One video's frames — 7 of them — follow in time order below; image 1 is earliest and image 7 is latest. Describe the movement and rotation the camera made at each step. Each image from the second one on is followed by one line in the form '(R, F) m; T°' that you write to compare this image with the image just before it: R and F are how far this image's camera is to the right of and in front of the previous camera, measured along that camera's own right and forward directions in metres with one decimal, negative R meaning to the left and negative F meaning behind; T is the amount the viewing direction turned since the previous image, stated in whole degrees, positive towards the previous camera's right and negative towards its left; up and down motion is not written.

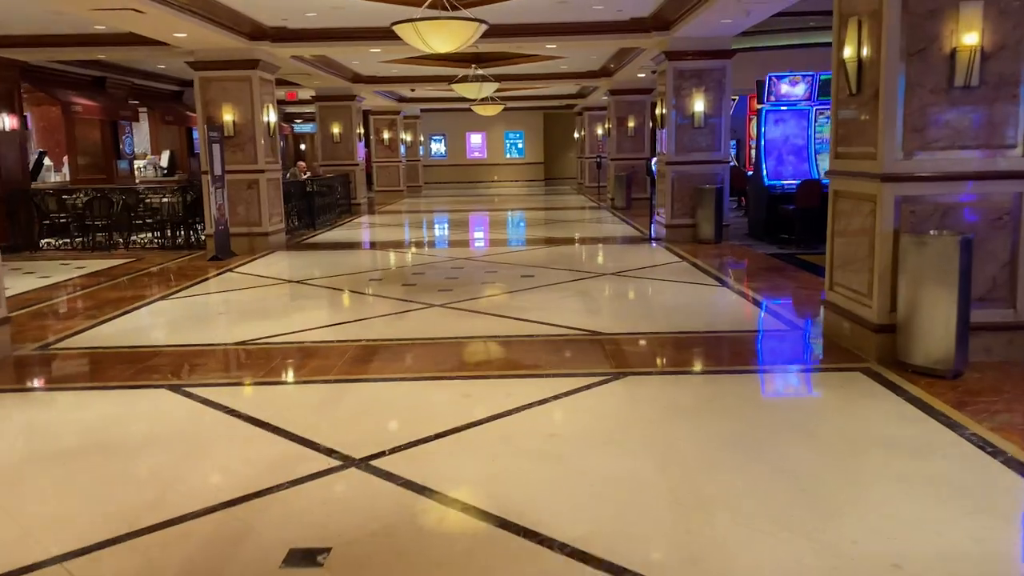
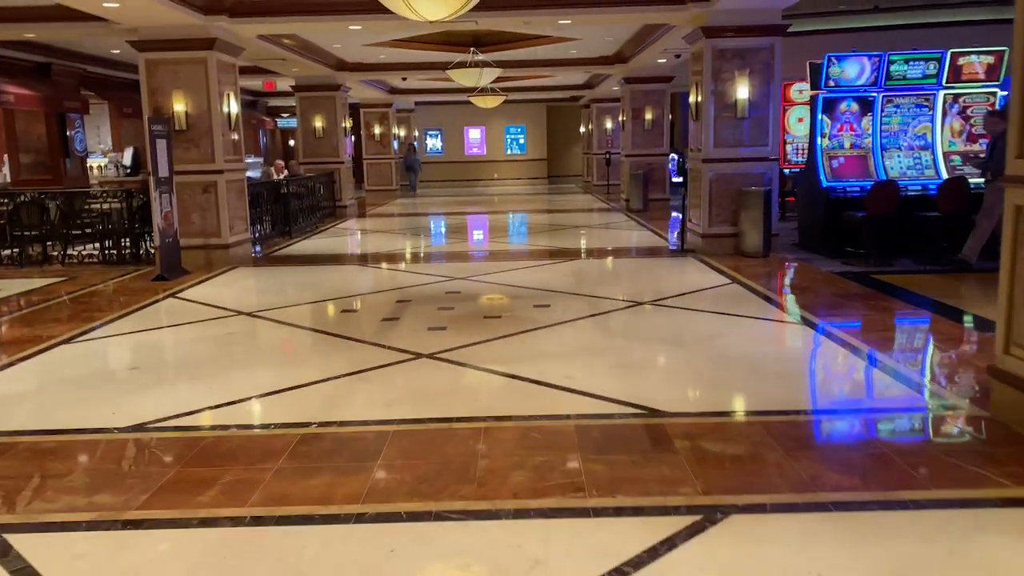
(-0.1, +1.6) m; 0°
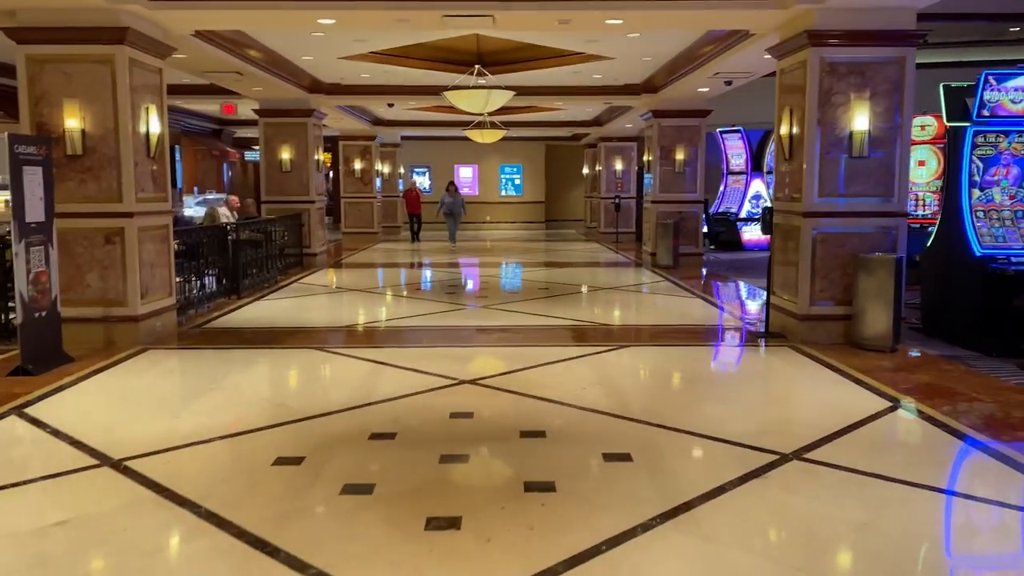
(-0.3, +2.5) m; +1°
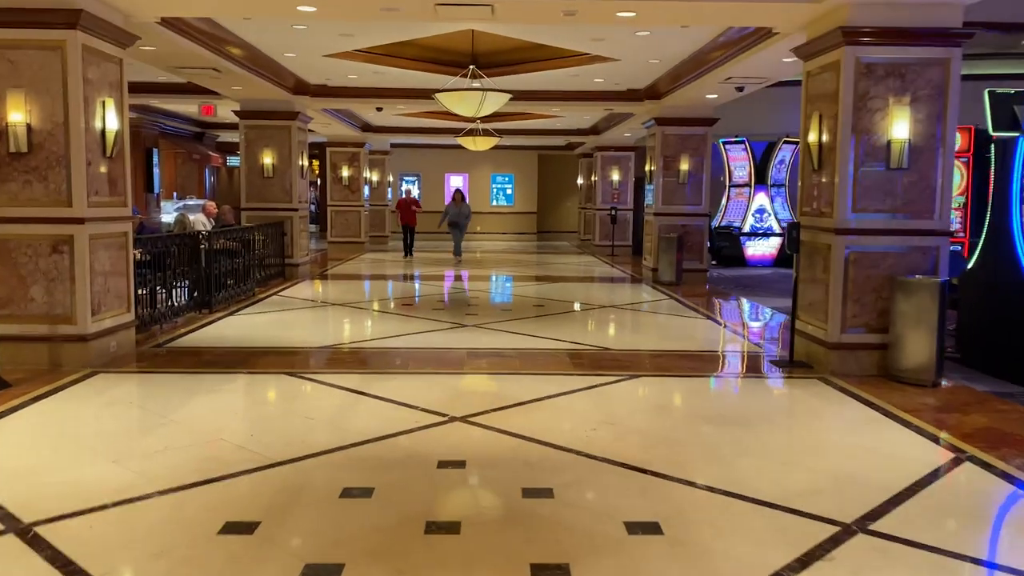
(-0.1, +0.7) m; +1°
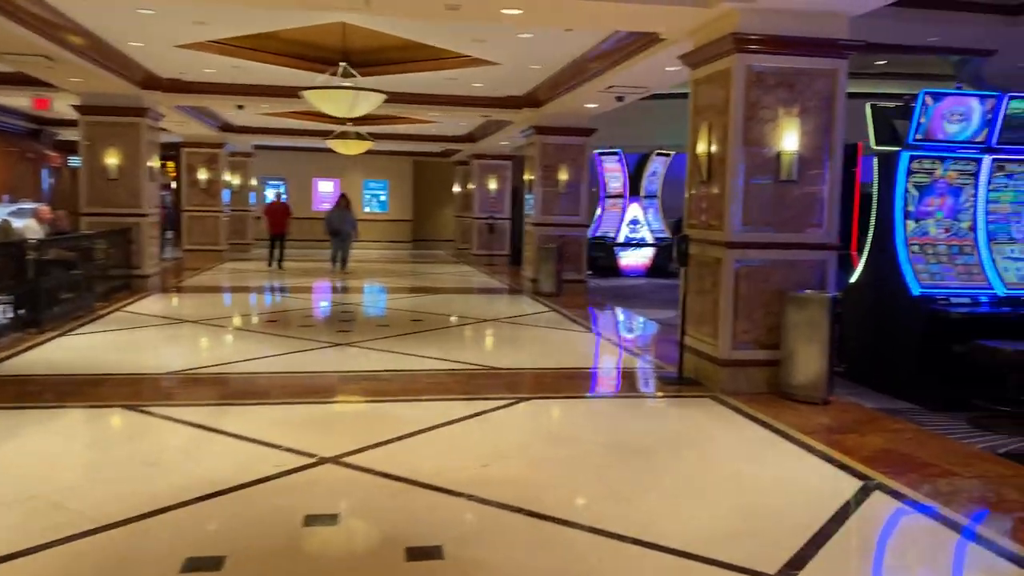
(0.0, +0.5) m; +9°
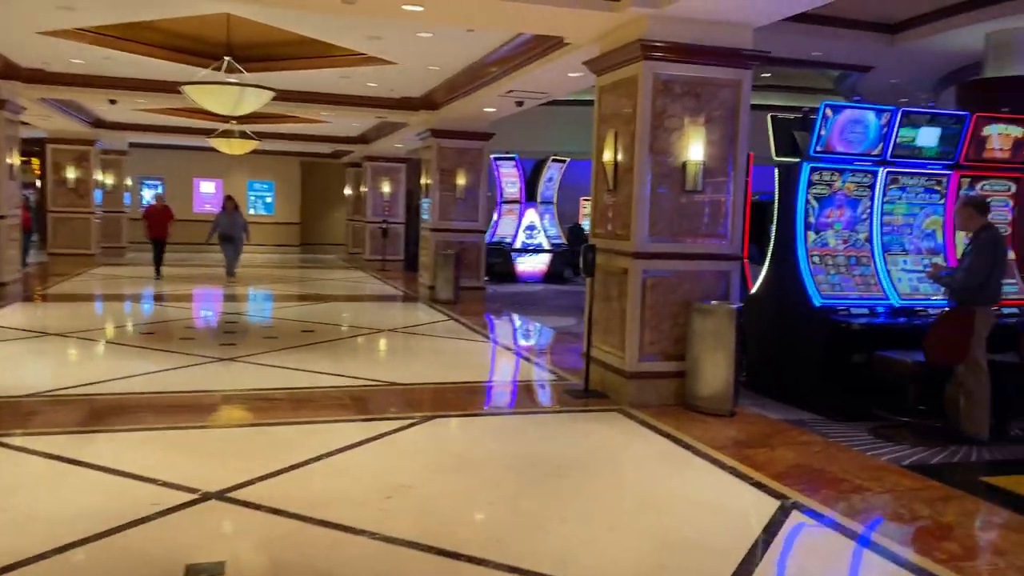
(-0.1, +0.2) m; +7°
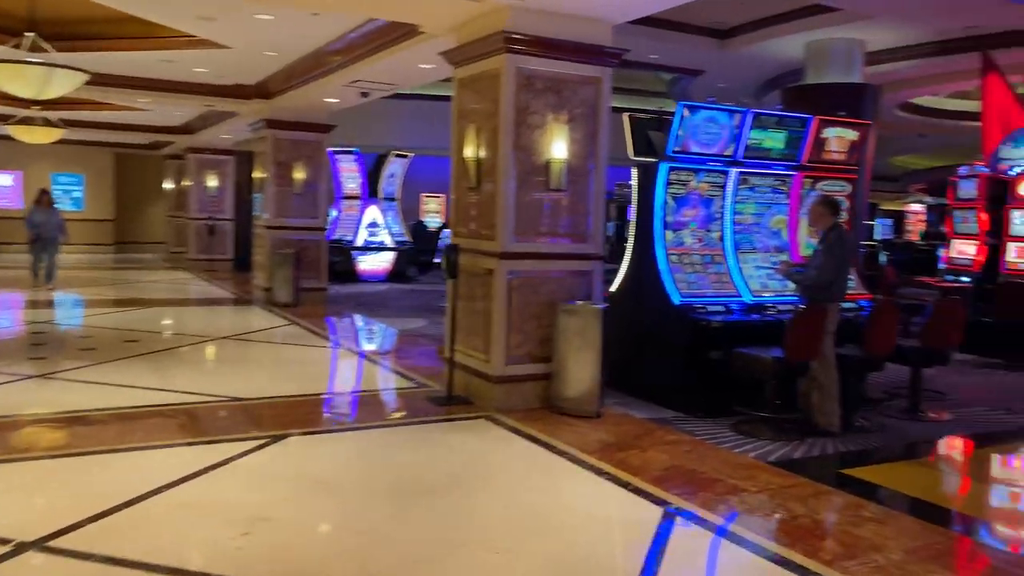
(-0.1, +0.3) m; +11°
